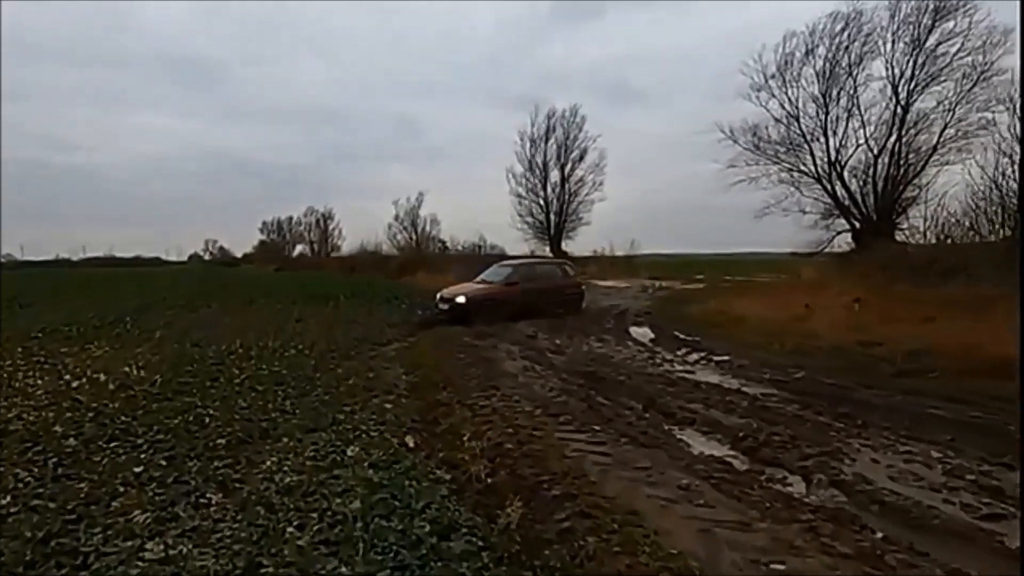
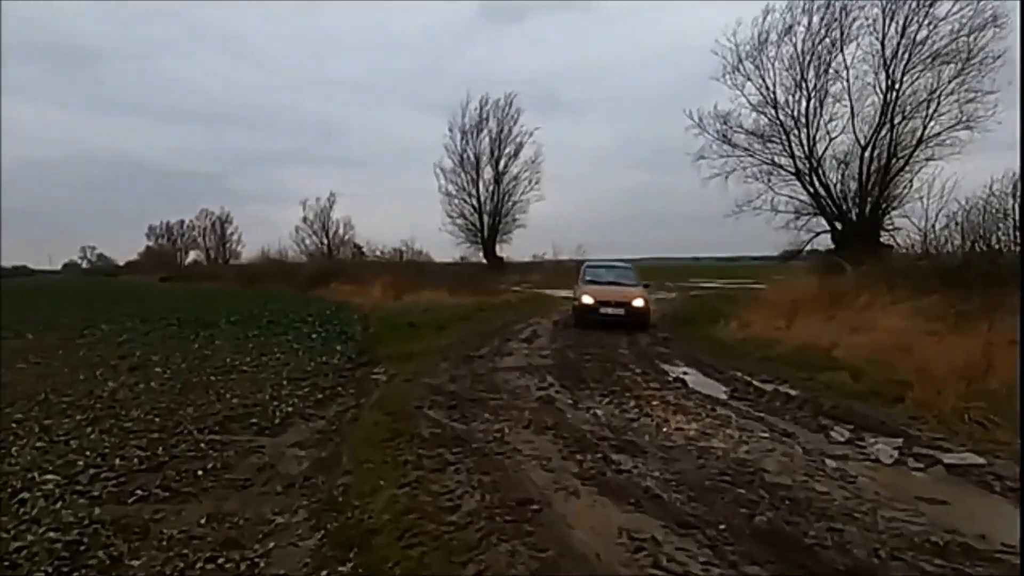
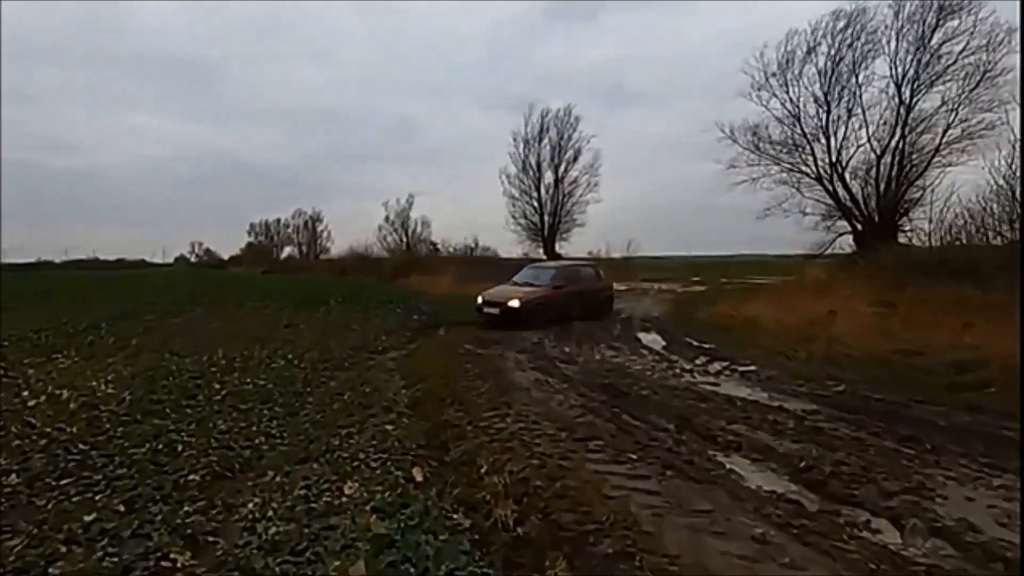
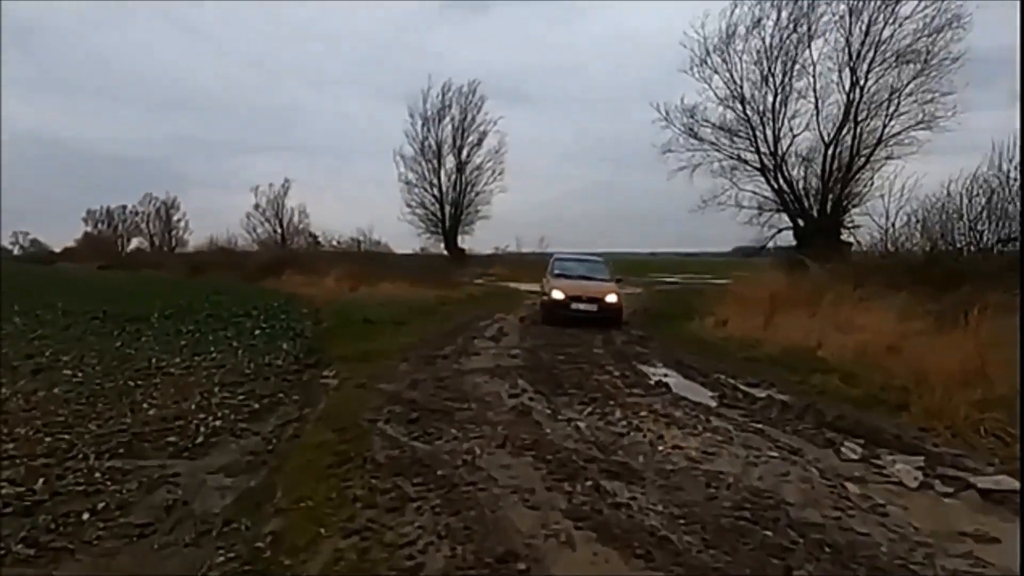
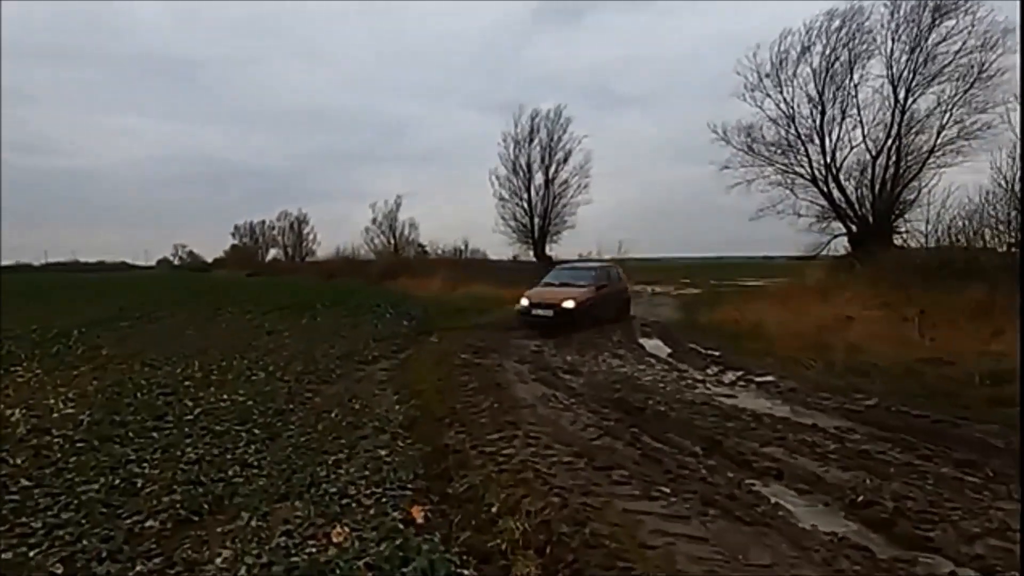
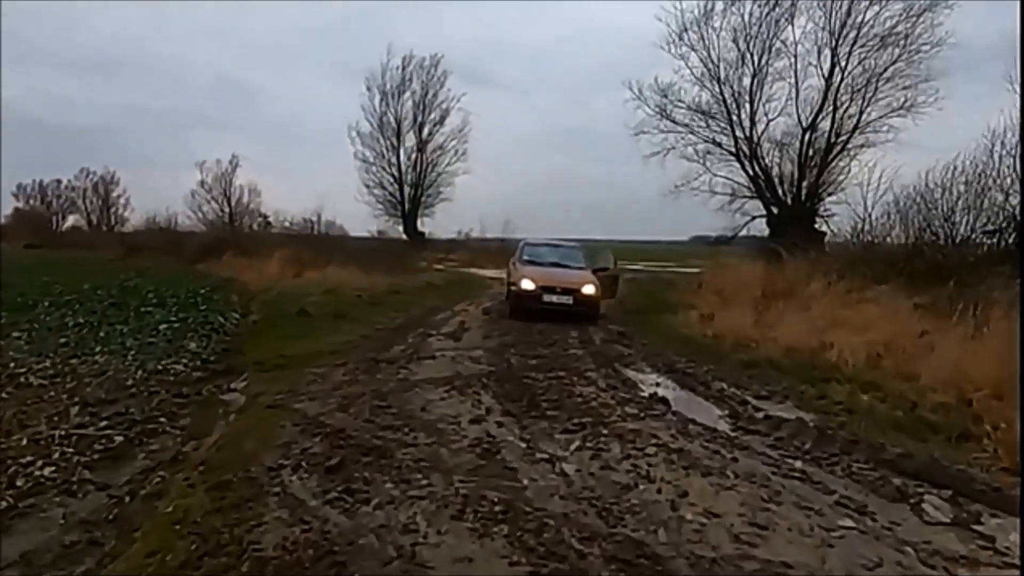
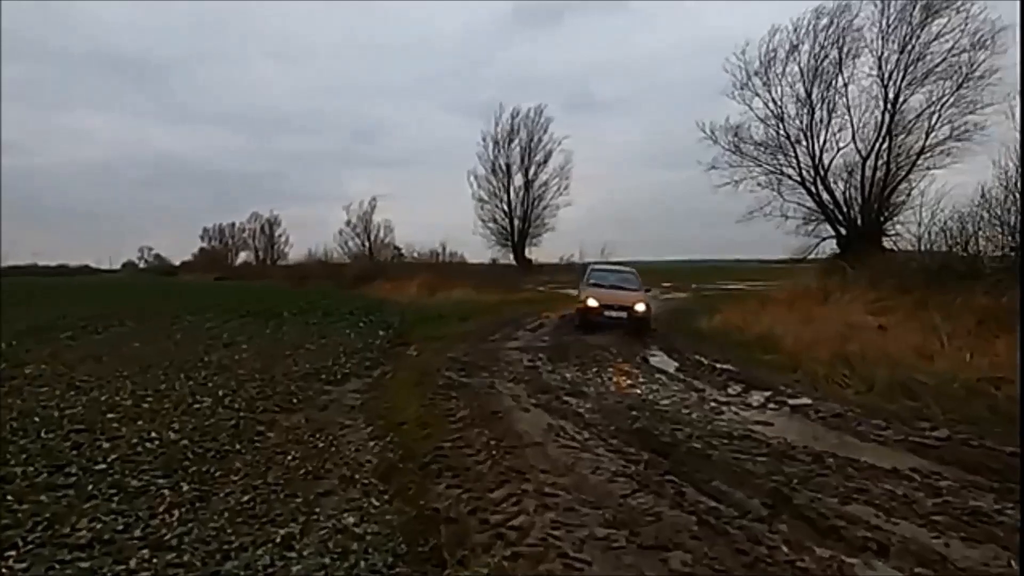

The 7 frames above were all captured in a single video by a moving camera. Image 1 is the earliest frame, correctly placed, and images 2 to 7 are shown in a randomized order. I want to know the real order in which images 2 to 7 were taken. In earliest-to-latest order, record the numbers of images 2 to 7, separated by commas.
3, 5, 7, 2, 4, 6
